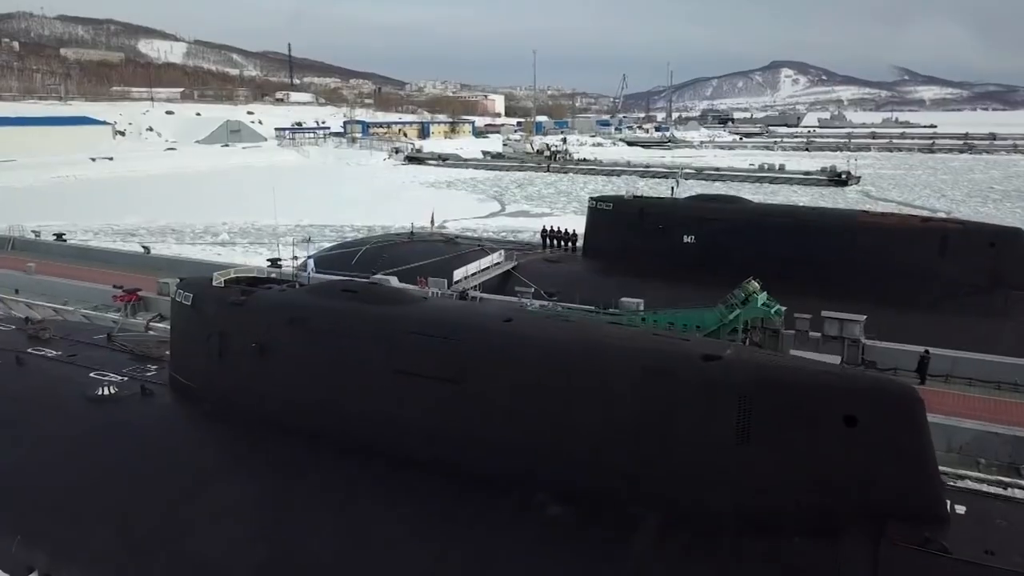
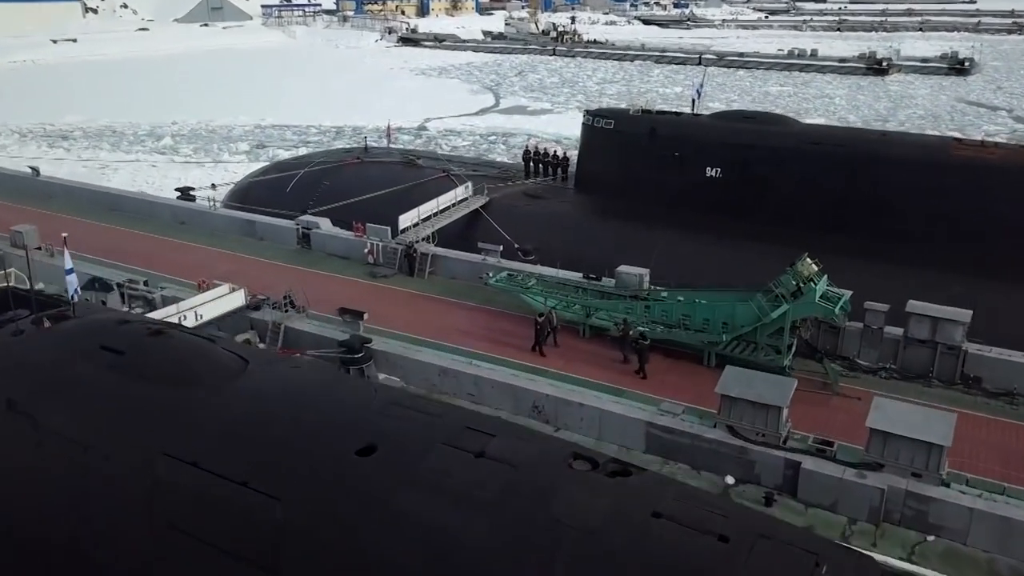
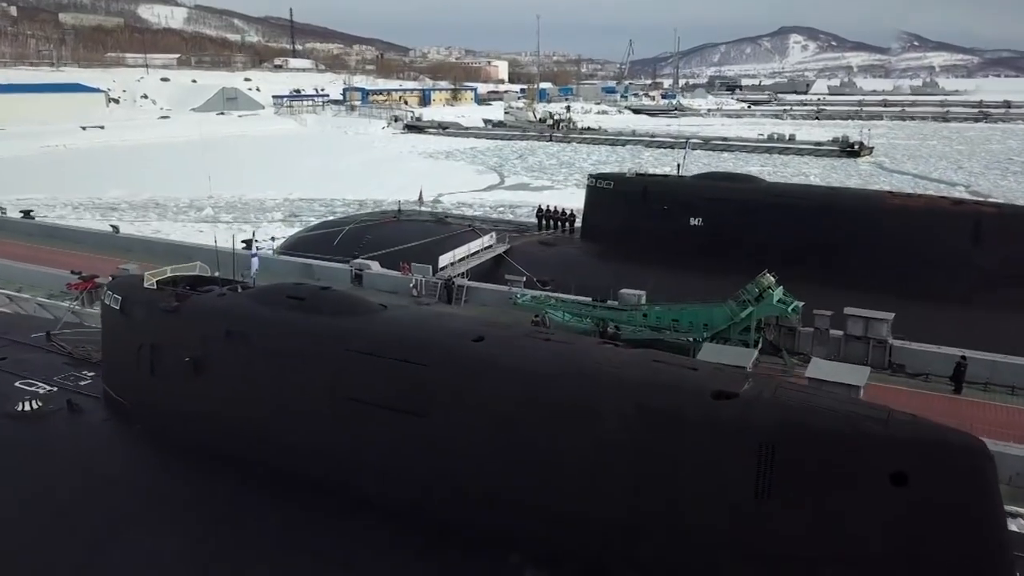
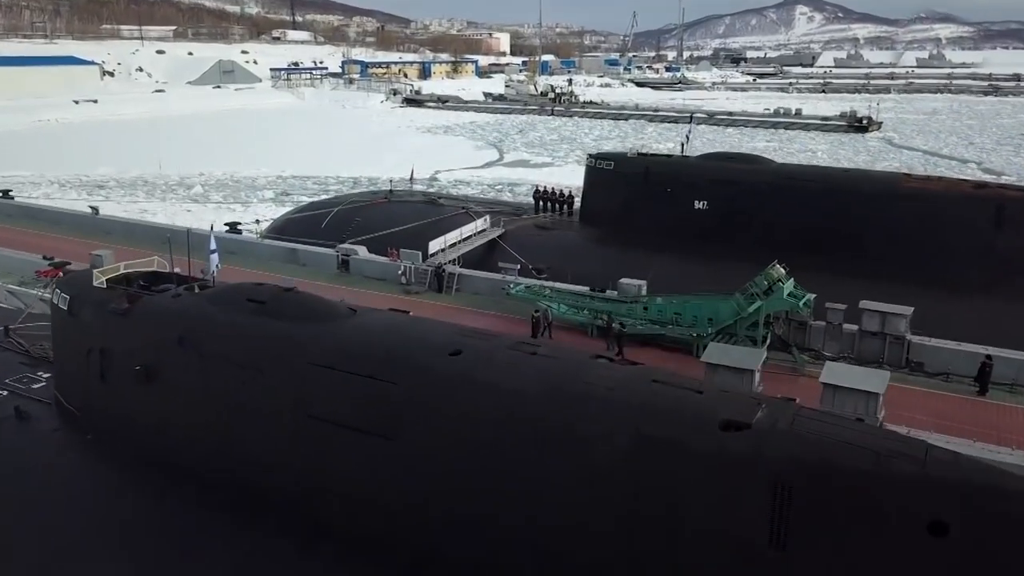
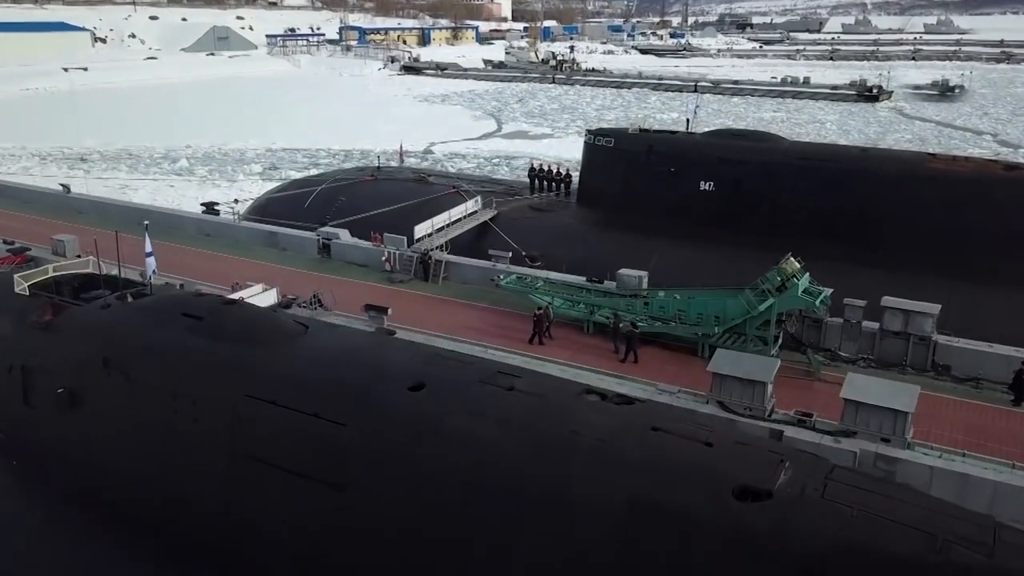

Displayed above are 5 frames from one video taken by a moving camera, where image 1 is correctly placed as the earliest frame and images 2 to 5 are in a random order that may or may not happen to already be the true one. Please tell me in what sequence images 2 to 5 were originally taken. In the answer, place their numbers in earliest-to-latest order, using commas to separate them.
3, 4, 5, 2
